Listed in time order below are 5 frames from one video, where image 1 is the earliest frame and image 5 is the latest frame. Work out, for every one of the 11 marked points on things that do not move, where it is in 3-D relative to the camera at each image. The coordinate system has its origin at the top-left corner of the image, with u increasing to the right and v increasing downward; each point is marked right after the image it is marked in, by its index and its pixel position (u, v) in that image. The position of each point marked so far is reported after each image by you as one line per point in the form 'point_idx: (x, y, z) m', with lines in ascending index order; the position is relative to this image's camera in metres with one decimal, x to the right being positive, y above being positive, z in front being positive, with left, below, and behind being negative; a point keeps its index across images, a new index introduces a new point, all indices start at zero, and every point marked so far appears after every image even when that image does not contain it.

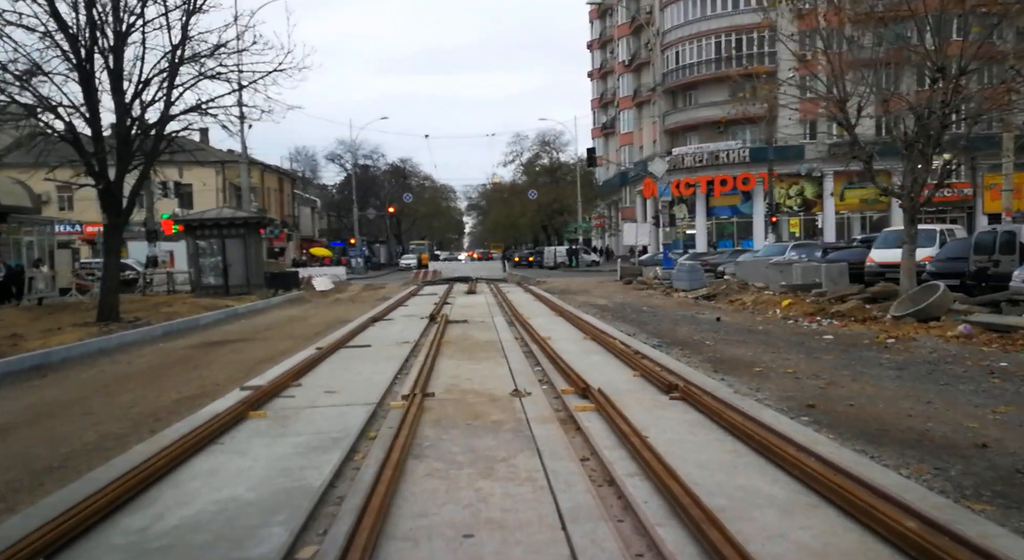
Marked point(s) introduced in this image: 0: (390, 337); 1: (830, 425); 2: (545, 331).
0: (-2.1, -1.0, +13.1) m
1: (+2.8, -1.3, +6.7) m
2: (+0.6, -0.9, +13.1) m
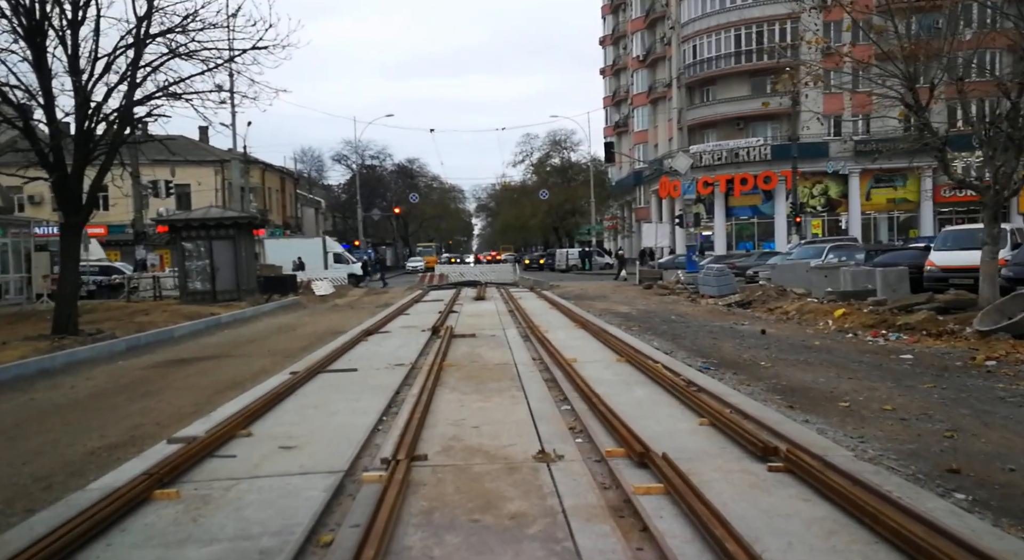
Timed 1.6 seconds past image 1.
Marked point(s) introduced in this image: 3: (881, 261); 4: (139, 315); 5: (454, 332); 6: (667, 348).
0: (-1.9, -1.1, +11.0) m
1: (+3.0, -1.4, +4.5) m
2: (+0.8, -1.0, +11.0) m
3: (+9.4, +0.5, +19.3) m
4: (-9.6, -0.9, +19.5) m
5: (-1.1, -1.0, +13.9) m
6: (+2.6, -1.1, +12.6) m
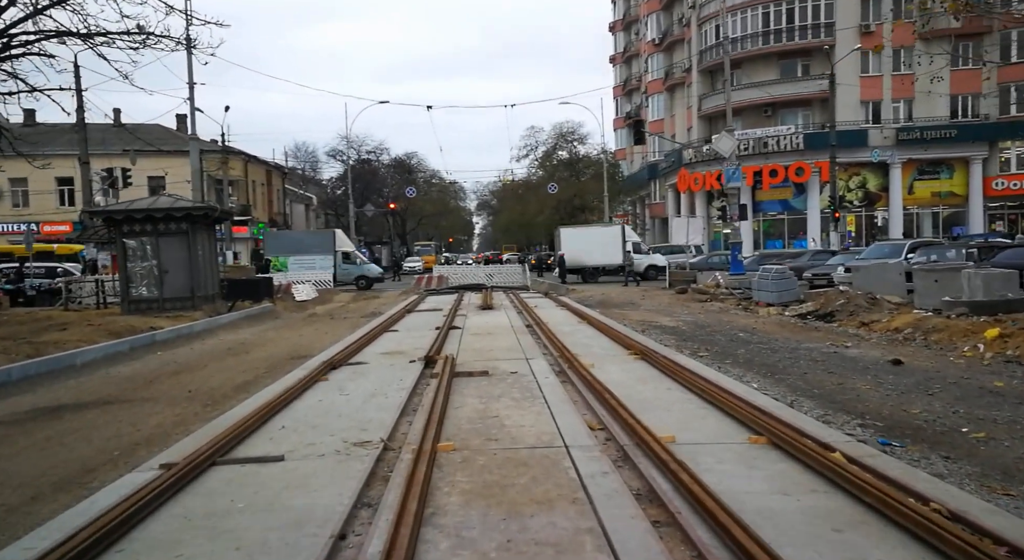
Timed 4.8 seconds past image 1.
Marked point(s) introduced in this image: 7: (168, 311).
0: (-1.5, -1.2, +6.7) m
1: (+3.3, -1.5, +0.2) m
2: (+1.1, -1.1, +6.7) m
3: (+9.7, +0.4, +15.0) m
4: (-9.2, -1.0, +15.2) m
5: (-0.7, -1.1, +9.7) m
6: (+2.9, -1.2, +8.3) m
7: (-9.1, -0.8, +20.0) m
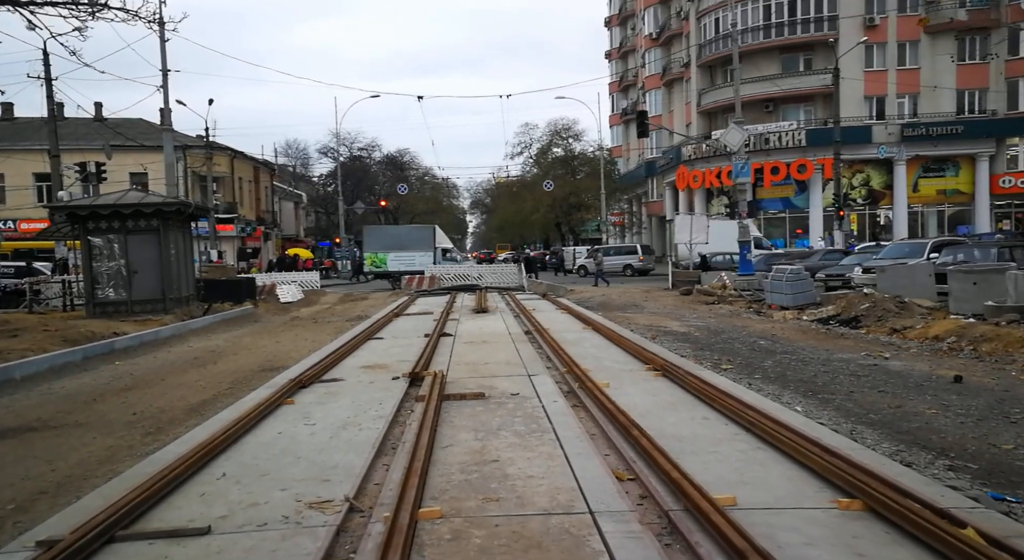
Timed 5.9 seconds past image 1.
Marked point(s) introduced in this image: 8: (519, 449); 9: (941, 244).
0: (-1.5, -1.3, +5.3) m
1: (+3.4, -1.5, -1.1) m
2: (+1.2, -1.2, +5.3) m
3: (+9.7, +0.3, +13.7) m
4: (-9.3, -1.1, +13.7) m
5: (-0.7, -1.1, +8.3) m
6: (+2.9, -1.3, +6.9) m
7: (-9.2, -0.8, +18.5) m
8: (+0.1, -1.2, +5.5) m
9: (+10.9, +0.9, +19.2) m
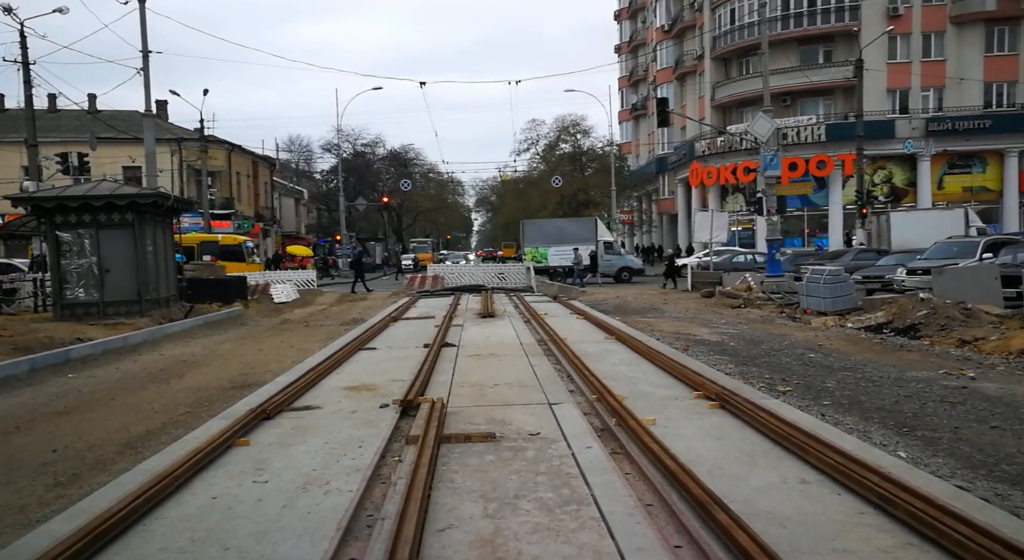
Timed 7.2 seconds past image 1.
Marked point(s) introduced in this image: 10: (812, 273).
0: (-1.3, -1.3, +3.6) m
1: (+3.5, -1.6, -2.9) m
2: (+1.3, -1.2, +3.5) m
3: (+9.9, +0.3, +11.9) m
4: (-9.1, -1.0, +12.0) m
5: (-0.6, -1.2, +6.5) m
6: (+3.1, -1.3, +5.1) m
7: (-8.9, -0.8, +16.8) m
8: (+0.2, -1.3, +3.8) m
9: (+11.1, +0.9, +17.4) m
10: (+6.8, +0.2, +17.2) m
